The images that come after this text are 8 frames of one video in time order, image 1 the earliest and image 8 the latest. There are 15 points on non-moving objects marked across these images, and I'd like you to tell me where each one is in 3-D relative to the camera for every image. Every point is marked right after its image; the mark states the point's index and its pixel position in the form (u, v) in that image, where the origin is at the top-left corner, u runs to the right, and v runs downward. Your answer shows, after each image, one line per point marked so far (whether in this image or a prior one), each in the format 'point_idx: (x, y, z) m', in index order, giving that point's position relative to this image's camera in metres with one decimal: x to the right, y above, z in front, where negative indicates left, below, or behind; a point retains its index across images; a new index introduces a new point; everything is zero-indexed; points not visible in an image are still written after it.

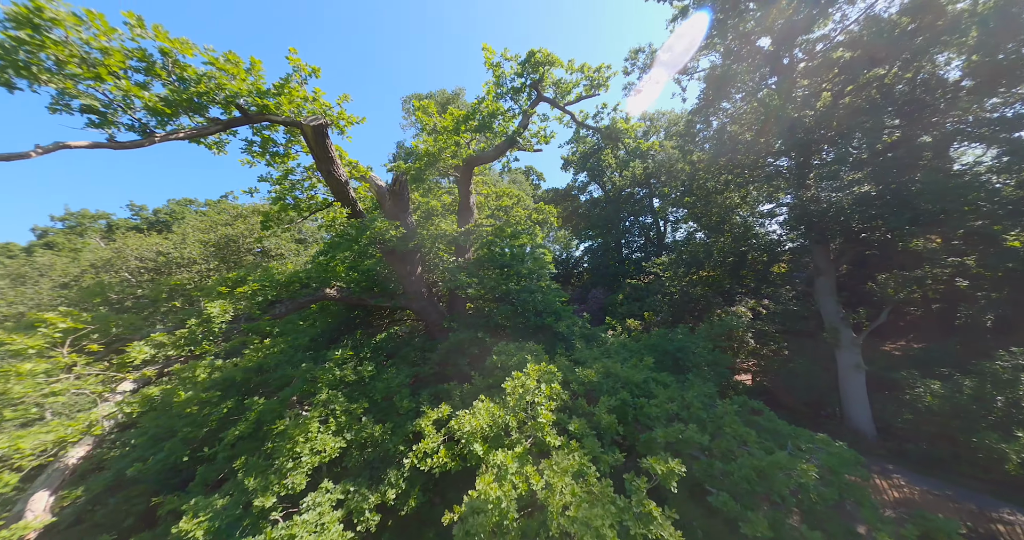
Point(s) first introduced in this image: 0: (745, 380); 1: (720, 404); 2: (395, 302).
0: (+10.2, -4.8, +12.3) m
1: (+2.1, -1.4, +2.9) m
2: (-2.2, -0.5, +4.8) m
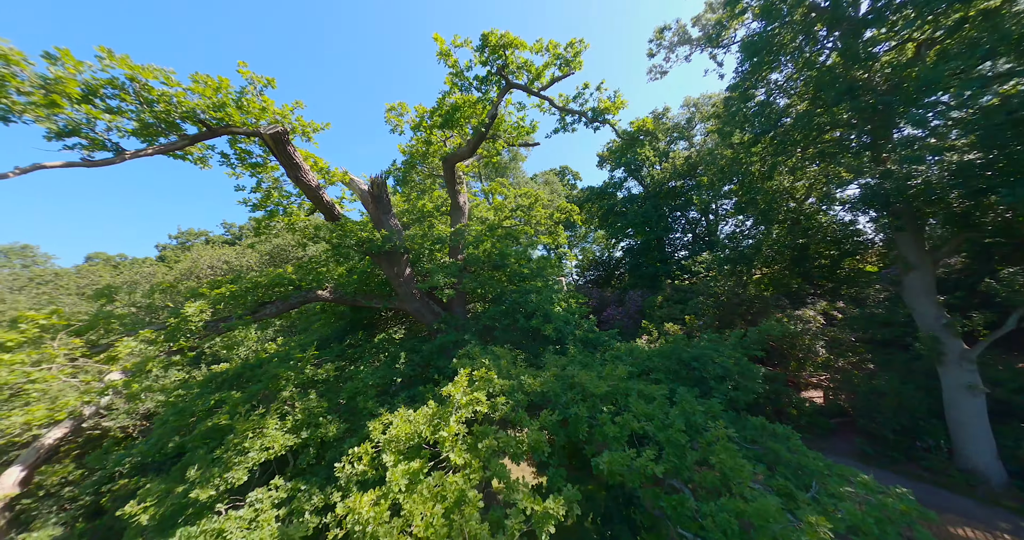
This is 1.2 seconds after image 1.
0: (+11.2, -4.7, +10.4) m
1: (+1.7, -1.3, +2.4) m
2: (-2.3, -0.6, +4.9) m
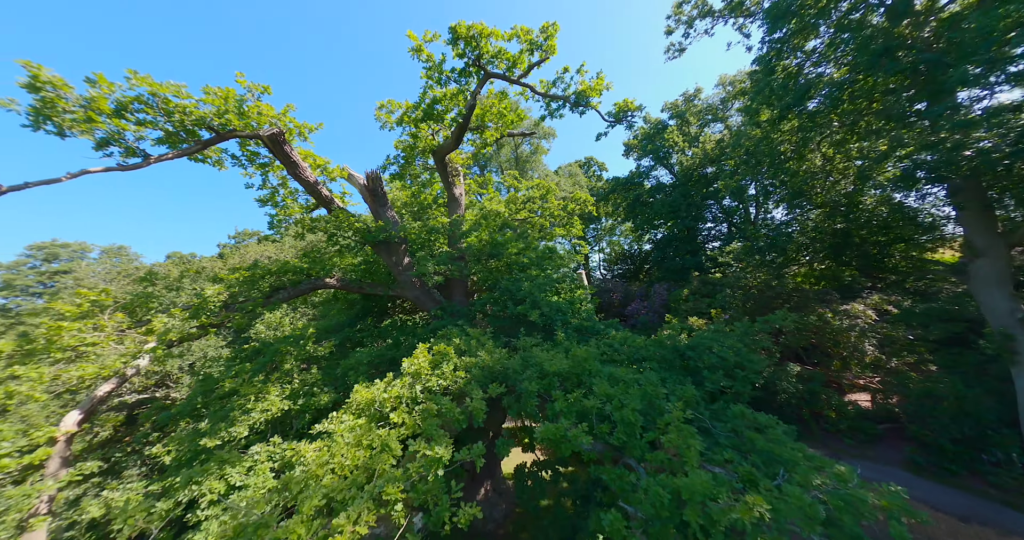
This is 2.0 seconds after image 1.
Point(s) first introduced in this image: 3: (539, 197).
0: (+11.7, -4.3, +9.3) m
1: (+1.3, -1.2, +2.4) m
2: (-2.3, -0.4, +5.3) m
3: (+1.0, +2.7, +10.2) m
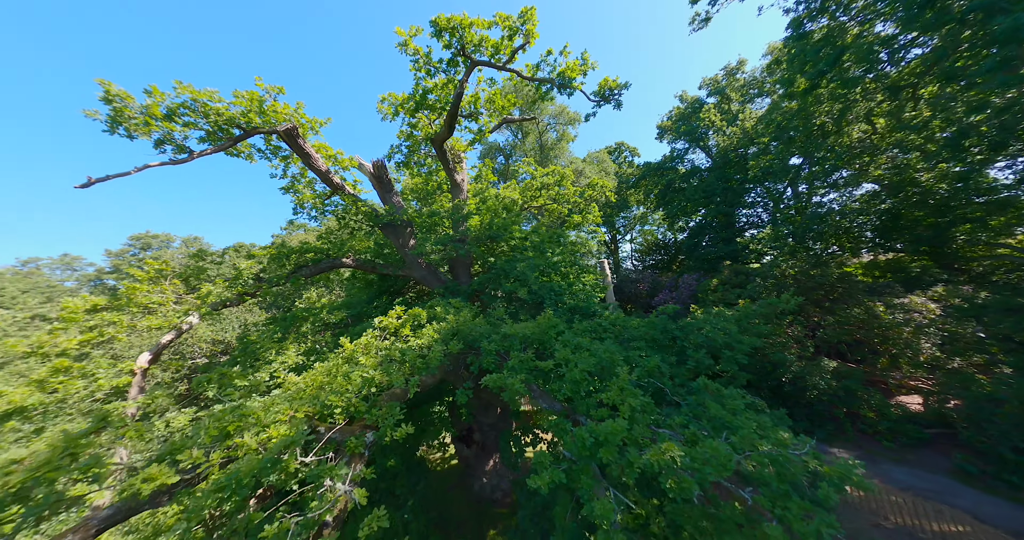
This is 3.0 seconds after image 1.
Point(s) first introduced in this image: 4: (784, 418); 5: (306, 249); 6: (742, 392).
0: (+12.1, -4.0, +8.4) m
1: (+1.0, -0.9, +2.5) m
2: (-2.3, 0.0, +5.7) m
3: (+1.5, +3.2, +10.2) m
4: (+3.1, -1.7, +3.1) m
5: (-4.2, +0.5, +5.6) m
6: (+2.2, -1.2, +2.7) m
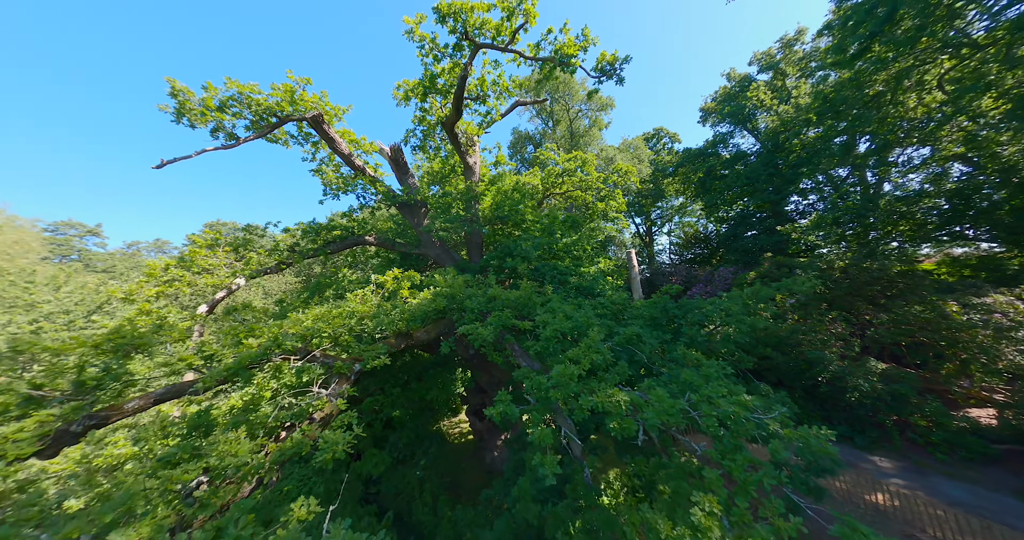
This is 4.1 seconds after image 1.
0: (+12.4, -3.8, +7.3) m
1: (+0.8, -0.6, +2.6) m
2: (-2.1, +0.4, +6.2) m
3: (+2.3, +3.6, +10.1) m
4: (+2.9, -1.4, +3.0) m
5: (-3.9, +1.0, +6.2) m
6: (+2.0, -0.9, +2.7) m
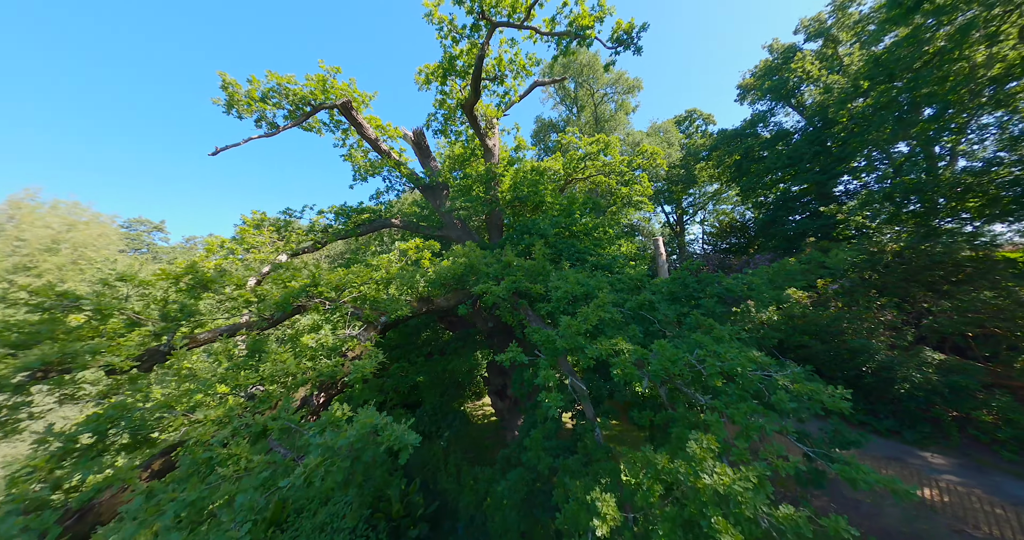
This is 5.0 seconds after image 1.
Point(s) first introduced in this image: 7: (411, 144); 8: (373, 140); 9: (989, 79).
0: (+12.9, -3.4, +6.4) m
1: (+0.9, -0.3, +2.7) m
2: (-1.6, +0.9, +6.5) m
3: (+3.1, +4.2, +9.9) m
4: (+3.1, -1.1, +2.9) m
5: (-3.5, +1.4, +6.6) m
6: (+2.1, -0.6, +2.7) m
7: (-2.3, +2.9, +6.5) m
8: (-3.7, +3.4, +7.4) m
9: (+10.1, +4.0, +5.9) m
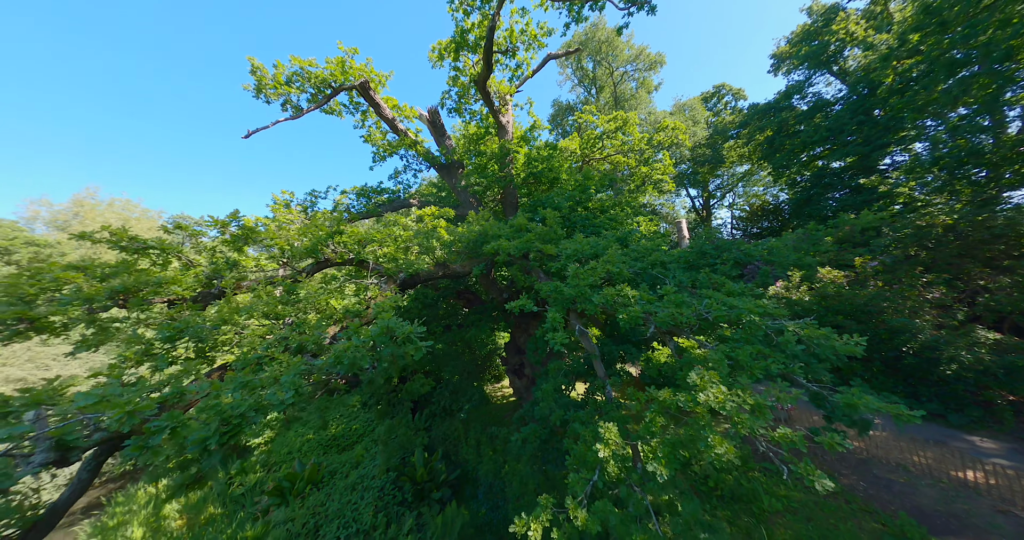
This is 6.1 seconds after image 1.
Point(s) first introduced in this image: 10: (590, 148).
0: (+13.2, -2.7, +5.7) m
1: (+1.0, +0.1, +2.7) m
2: (-1.3, +1.3, +6.6) m
3: (+3.6, +4.8, +9.6) m
4: (+3.2, -0.6, +2.8) m
5: (-3.1, +1.9, +6.9) m
6: (+2.2, -0.2, +2.6) m
7: (-2.0, +3.4, +6.6) m
8: (-3.3, +3.9, +7.6) m
9: (+10.3, +4.6, +5.2) m
10: (+2.7, +4.3, +9.9) m
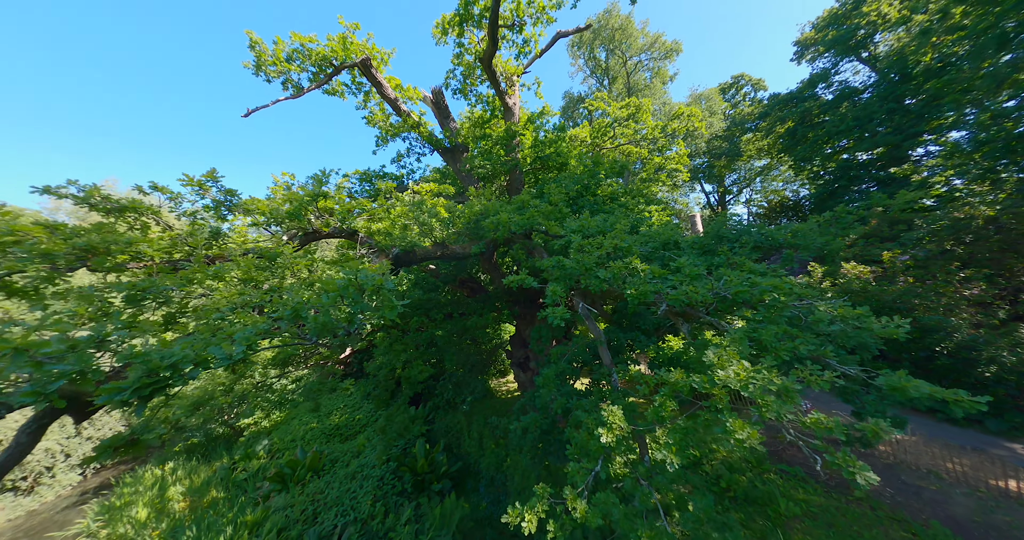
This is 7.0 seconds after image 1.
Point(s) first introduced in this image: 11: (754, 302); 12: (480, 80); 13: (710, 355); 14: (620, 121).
0: (+13.3, -2.7, +5.2) m
1: (+1.0, +0.3, +2.5) m
2: (-1.2, +1.6, +6.5) m
3: (+3.9, +5.0, +9.3) m
4: (+3.2, -0.5, +2.6) m
5: (-3.0, +2.1, +6.8) m
6: (+2.2, 0.0, +2.4) m
7: (-1.8, +3.7, +6.5) m
8: (-3.1, +4.2, +7.5) m
9: (+10.5, +4.7, +4.6) m
10: (+3.0, +4.6, +9.5) m
11: (+1.5, -0.3, +1.7) m
12: (-0.8, +4.8, +7.4) m
13: (+1.1, -0.5, +1.6) m
14: (+3.5, +5.0, +9.3) m
